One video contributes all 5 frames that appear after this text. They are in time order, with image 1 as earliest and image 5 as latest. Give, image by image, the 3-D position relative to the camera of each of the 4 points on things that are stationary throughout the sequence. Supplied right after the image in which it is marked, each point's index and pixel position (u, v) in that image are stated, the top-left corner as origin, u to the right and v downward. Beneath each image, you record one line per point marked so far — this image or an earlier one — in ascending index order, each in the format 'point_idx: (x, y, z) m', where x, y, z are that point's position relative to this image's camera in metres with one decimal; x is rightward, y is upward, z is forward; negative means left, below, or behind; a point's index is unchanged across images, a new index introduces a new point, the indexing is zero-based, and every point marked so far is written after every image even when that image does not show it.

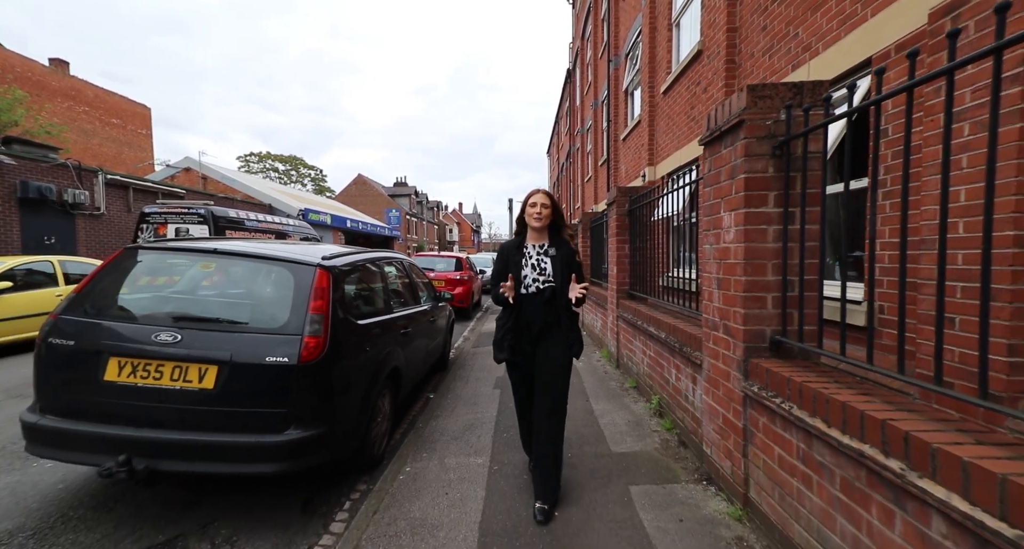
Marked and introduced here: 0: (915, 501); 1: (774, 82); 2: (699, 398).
0: (+1.1, -0.6, +1.3) m
1: (+2.5, +1.8, +4.3) m
2: (+1.2, -0.8, +2.9) m
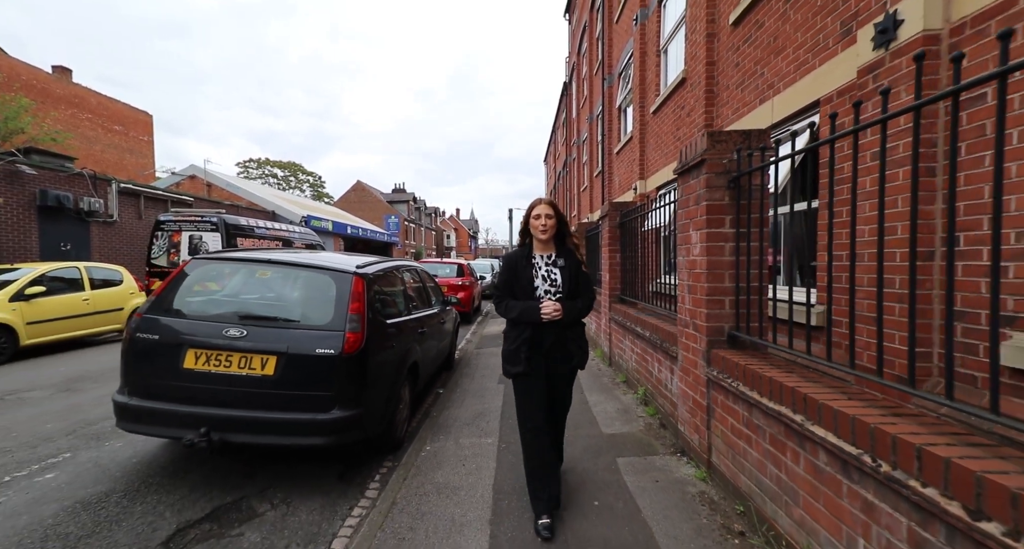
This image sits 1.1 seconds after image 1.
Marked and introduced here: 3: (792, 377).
0: (+1.2, -0.7, +1.9) m
1: (+2.5, +1.8, +4.9) m
2: (+1.2, -0.8, +3.4) m
3: (+1.4, -0.5, +2.2) m
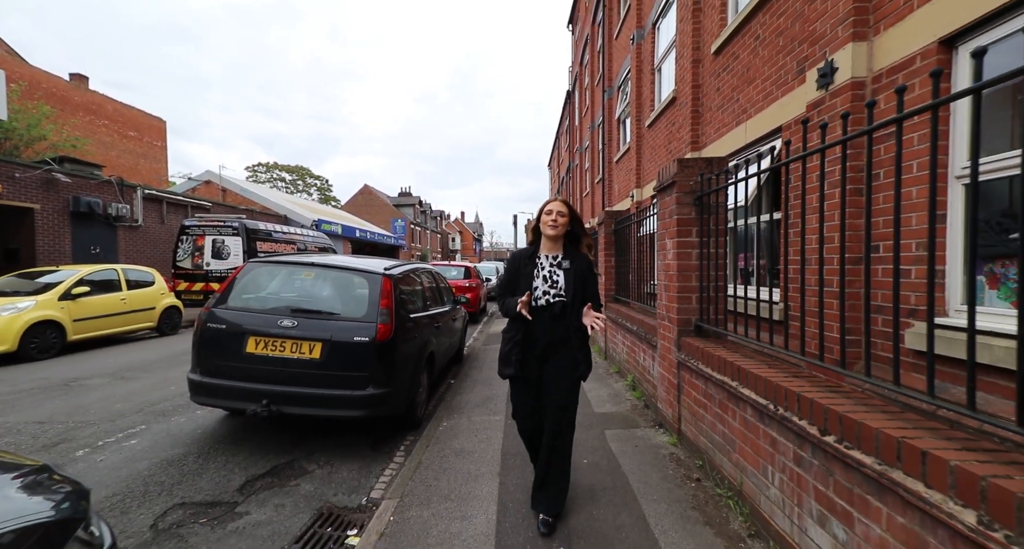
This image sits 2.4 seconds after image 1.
0: (+1.2, -0.7, +2.5) m
1: (+2.6, +1.7, +5.5) m
2: (+1.3, -0.8, +4.0) m
3: (+1.4, -0.5, +2.8) m
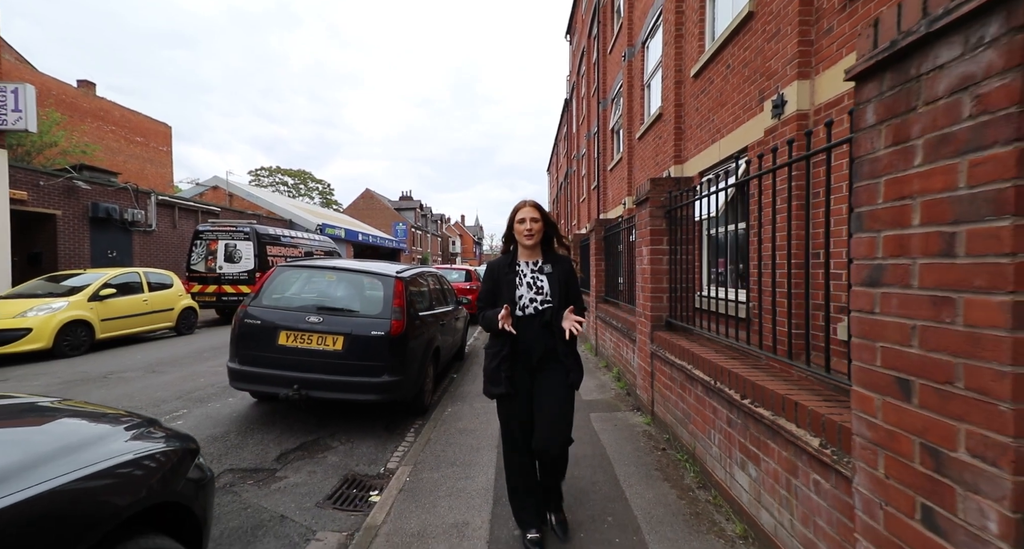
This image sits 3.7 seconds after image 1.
0: (+1.2, -0.7, +3.0) m
1: (+2.5, +1.7, +6.1) m
2: (+1.2, -0.9, +4.6) m
3: (+1.4, -0.5, +3.4) m
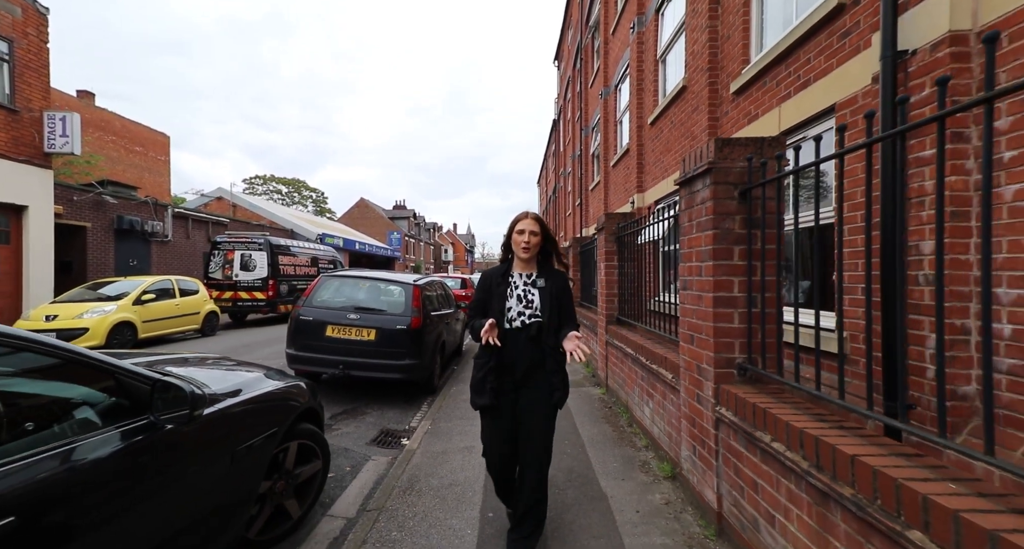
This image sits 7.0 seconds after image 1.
0: (+1.1, -0.8, +4.4) m
1: (+2.4, +1.5, +7.6) m
2: (+1.1, -1.0, +6.0) m
3: (+1.3, -0.6, +4.8) m
